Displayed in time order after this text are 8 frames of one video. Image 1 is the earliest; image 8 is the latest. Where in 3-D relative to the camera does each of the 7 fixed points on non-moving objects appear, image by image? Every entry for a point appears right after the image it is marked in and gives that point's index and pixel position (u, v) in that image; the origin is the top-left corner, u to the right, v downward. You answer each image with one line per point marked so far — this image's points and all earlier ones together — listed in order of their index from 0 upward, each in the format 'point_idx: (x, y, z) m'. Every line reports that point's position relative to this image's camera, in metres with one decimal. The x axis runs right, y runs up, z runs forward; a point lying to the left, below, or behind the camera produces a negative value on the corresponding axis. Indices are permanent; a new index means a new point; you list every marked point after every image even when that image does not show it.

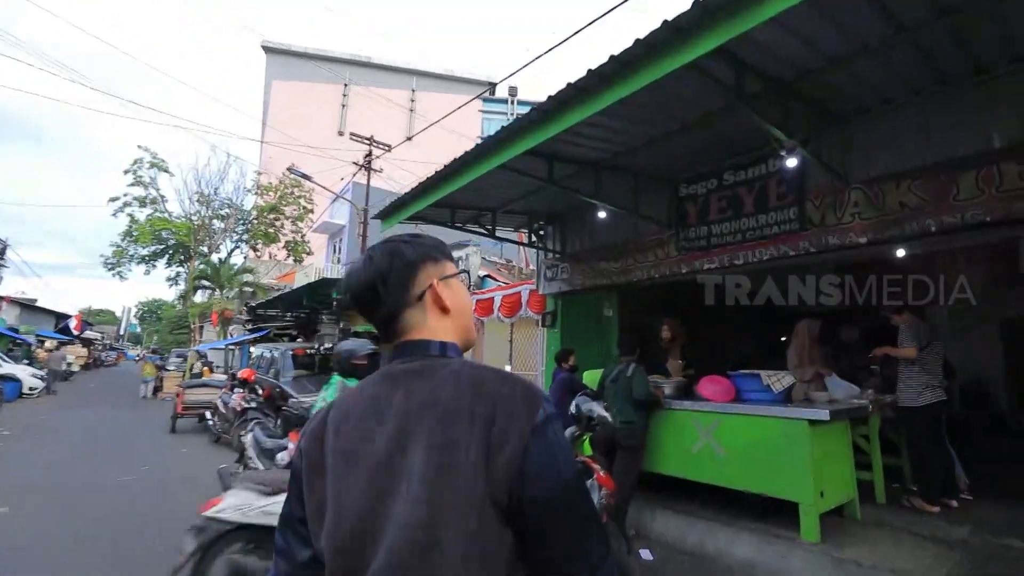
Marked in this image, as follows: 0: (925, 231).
0: (+3.3, +0.5, +3.9) m
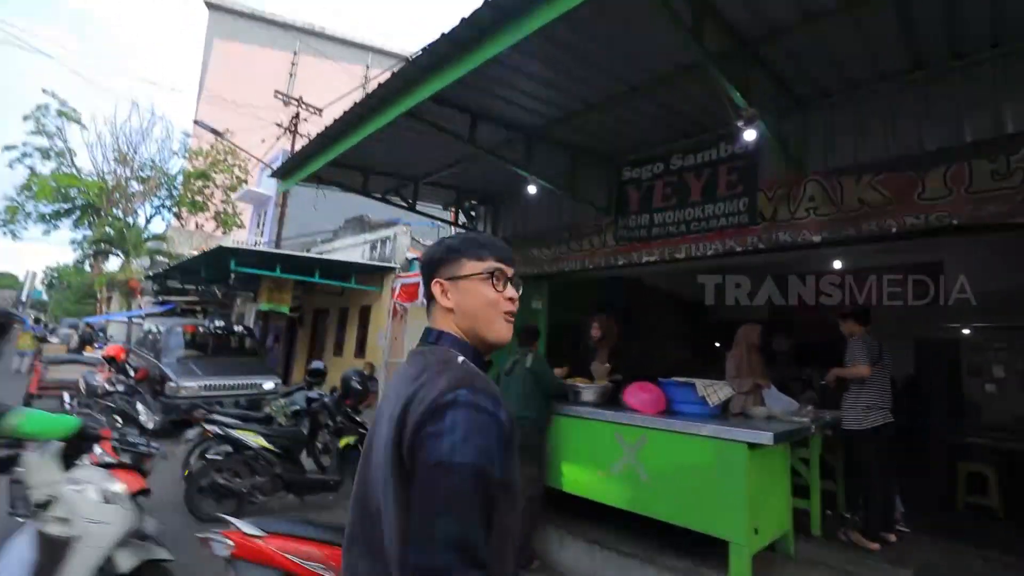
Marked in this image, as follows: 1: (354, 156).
0: (+2.6, +0.4, +3.4) m
1: (-1.6, +1.4, +5.0) m
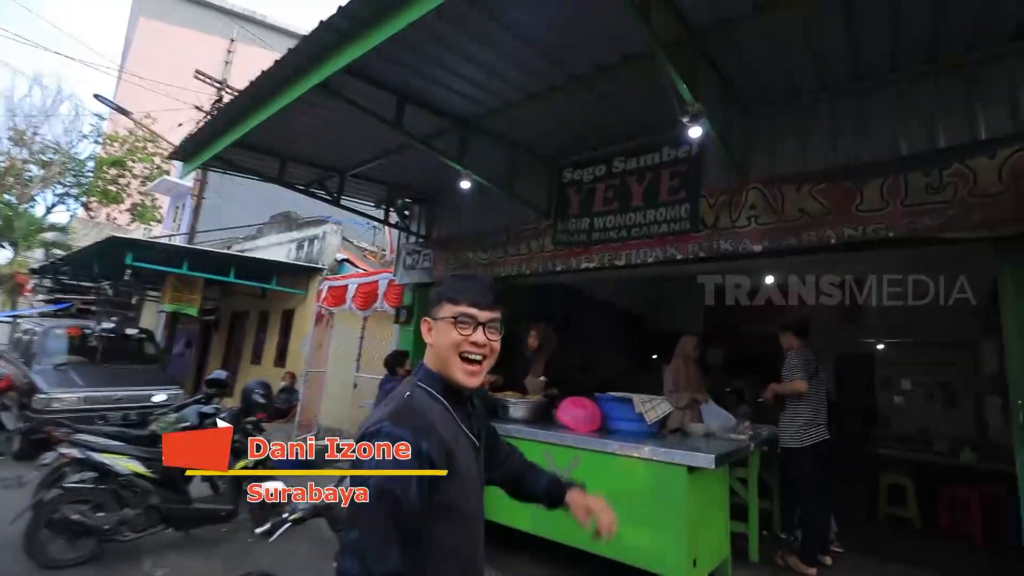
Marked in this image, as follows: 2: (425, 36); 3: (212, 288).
0: (+2.1, +0.3, +3.3) m
1: (-2.3, +1.4, +4.5) m
2: (-0.5, +1.5, +3.0) m
3: (-6.6, 0.0, +10.8) m
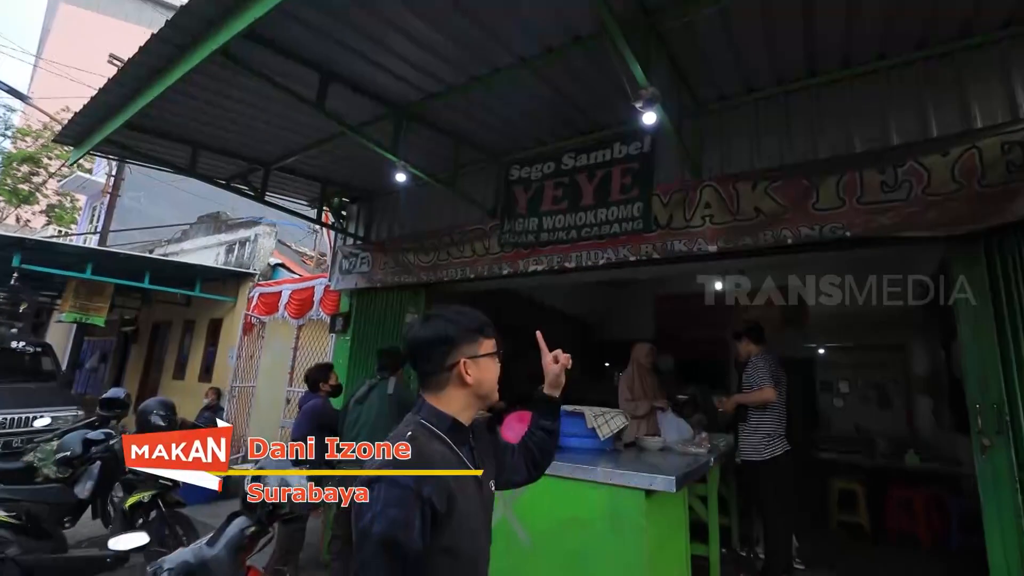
0: (+1.7, +0.3, +3.2) m
1: (-2.7, +1.4, +3.9) m
2: (-0.9, +1.5, +2.6) m
3: (-7.7, -0.1, +9.8) m
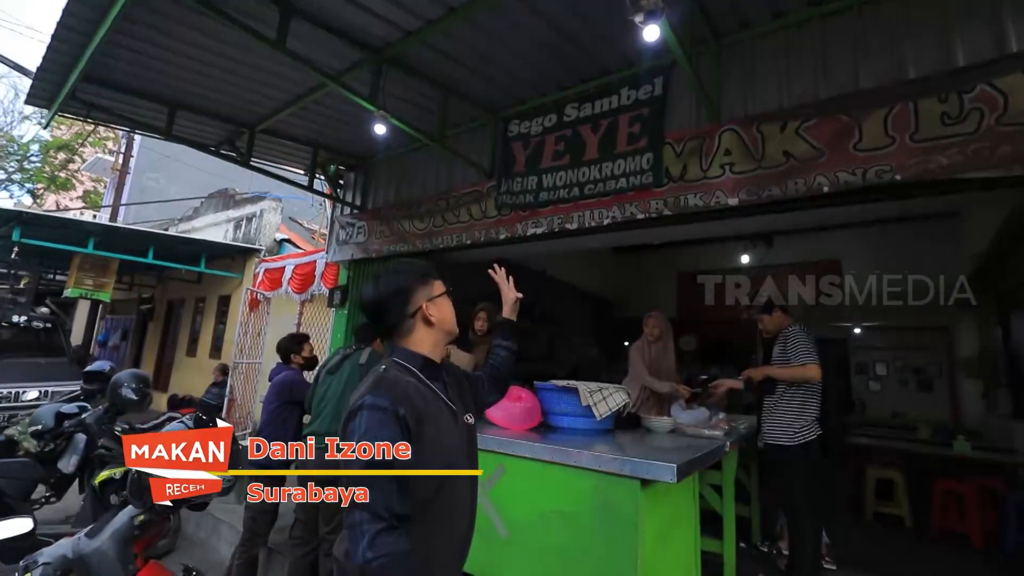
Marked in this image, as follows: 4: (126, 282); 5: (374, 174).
0: (+1.7, +0.5, +2.7) m
1: (-2.8, +1.6, +3.6) m
2: (-1.0, +1.7, +2.2) m
3: (-7.4, +0.3, +9.8) m
4: (-8.5, +0.1, +10.7) m
5: (-1.5, +1.2, +5.2) m
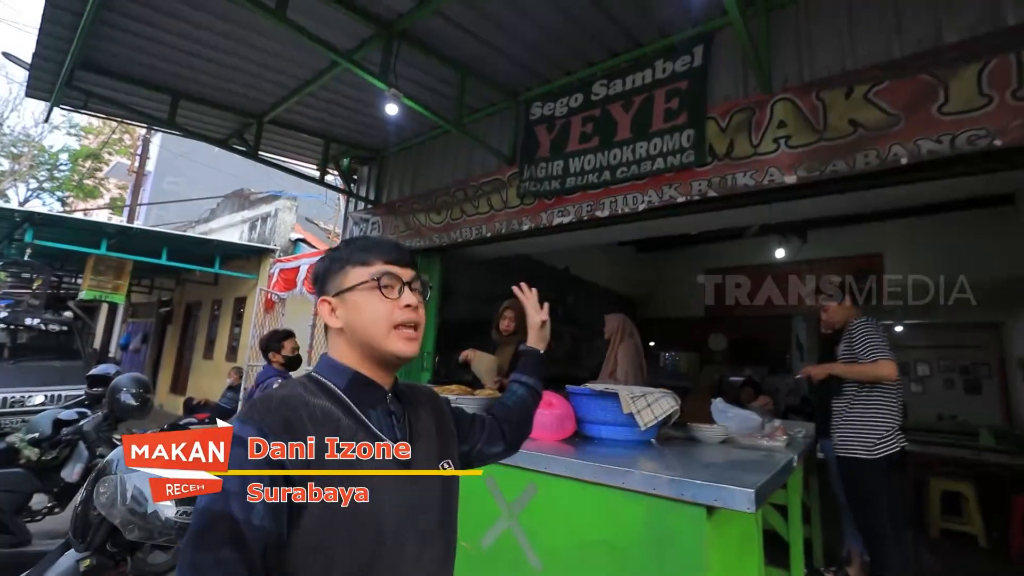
0: (+1.8, +0.6, +2.3) m
1: (-2.6, +1.6, +3.4) m
2: (-0.9, +1.8, +1.9) m
3: (-7.0, +0.3, +9.8) m
4: (-8.1, +0.1, +10.7) m
5: (-1.3, +1.2, +5.0) m
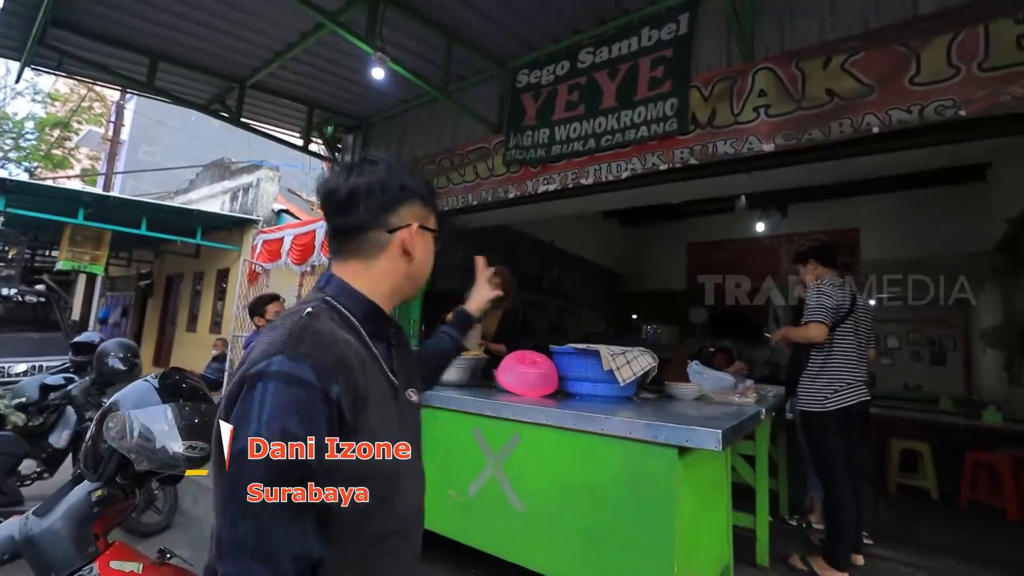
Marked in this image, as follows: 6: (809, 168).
0: (+1.7, +0.8, +2.4) m
1: (-2.7, +1.8, +3.3) m
2: (-0.9, +1.9, +1.9) m
3: (-7.3, +0.8, +9.6) m
4: (-8.4, +0.7, +10.5) m
5: (-1.4, +1.5, +4.9) m
6: (+1.8, +0.7, +2.9) m
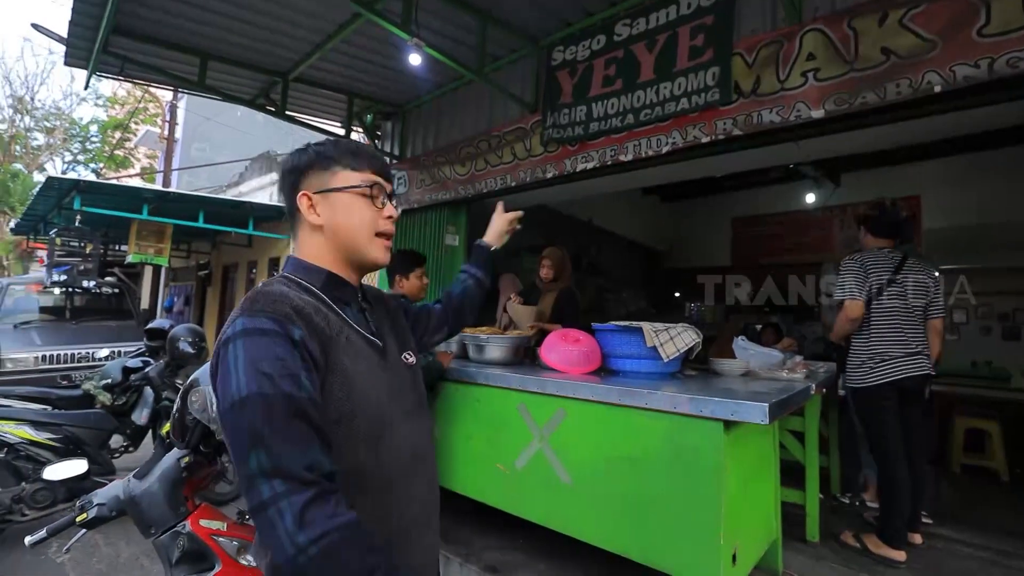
0: (+1.9, +0.9, +2.3) m
1: (-2.5, +1.9, +3.5) m
2: (-0.8, +2.0, +1.9) m
3: (-6.5, +1.0, +10.2) m
4: (-7.5, +0.9, +11.2) m
5: (-1.1, +1.7, +5.0) m
6: (+2.0, +0.9, +2.8) m
